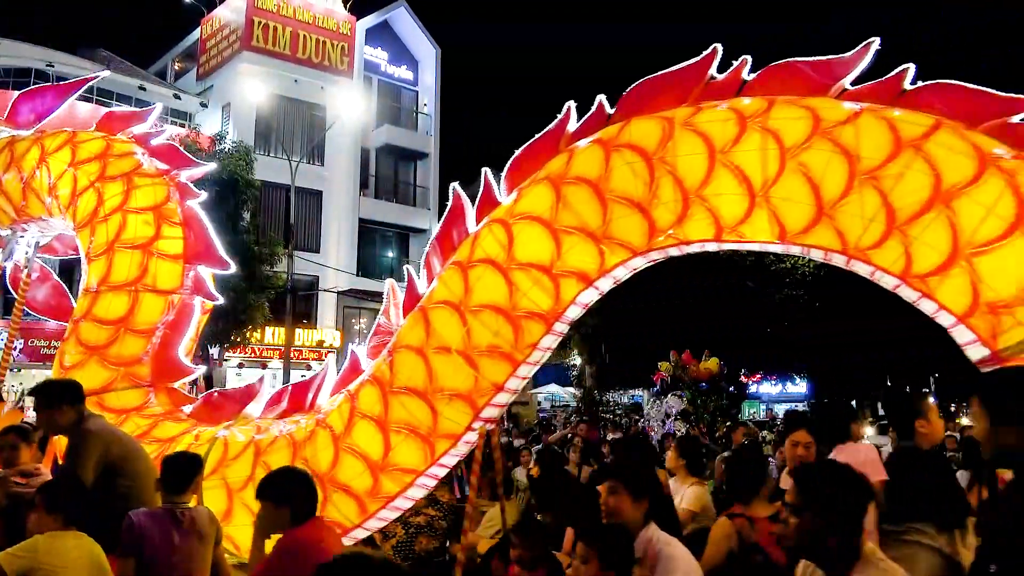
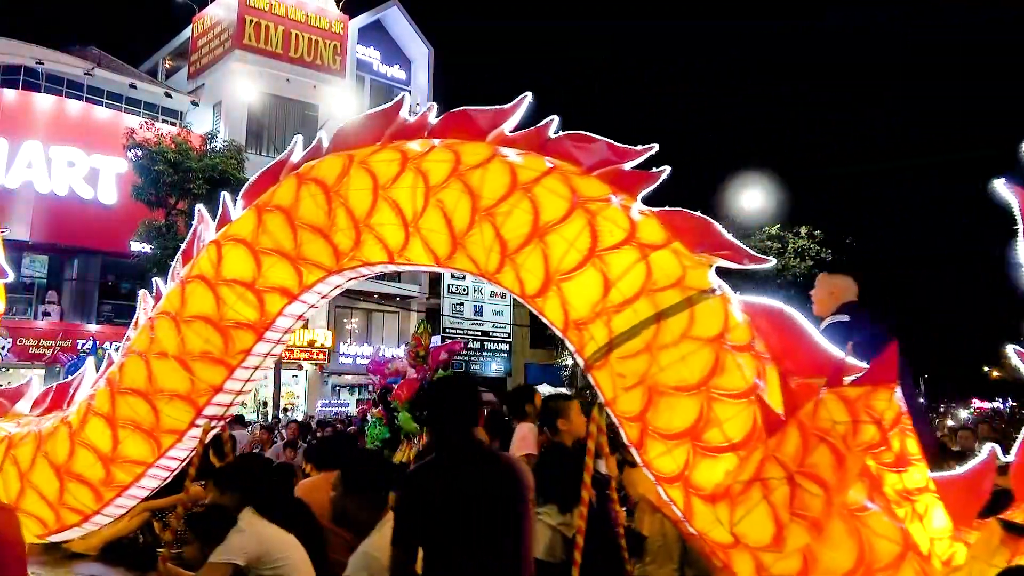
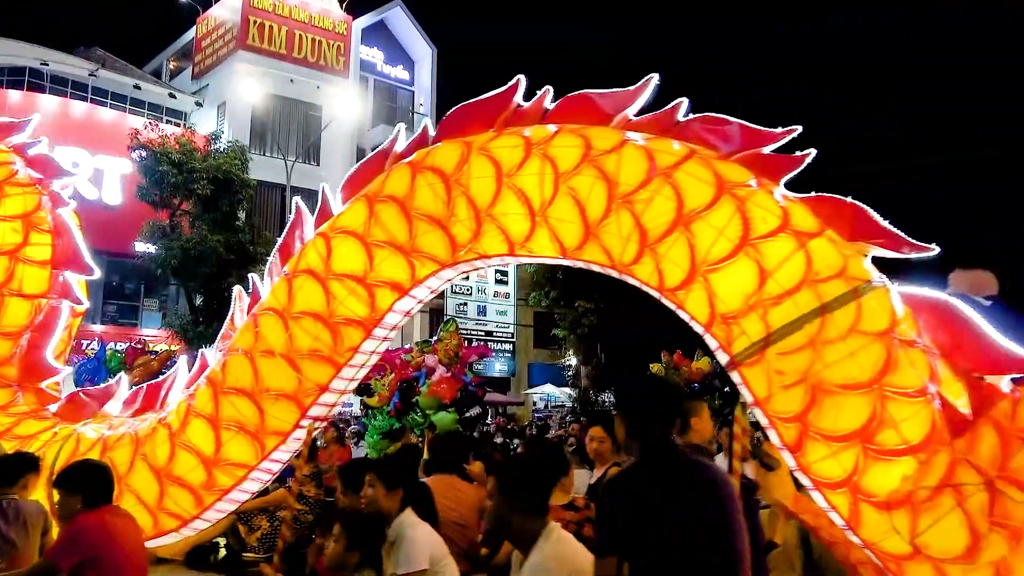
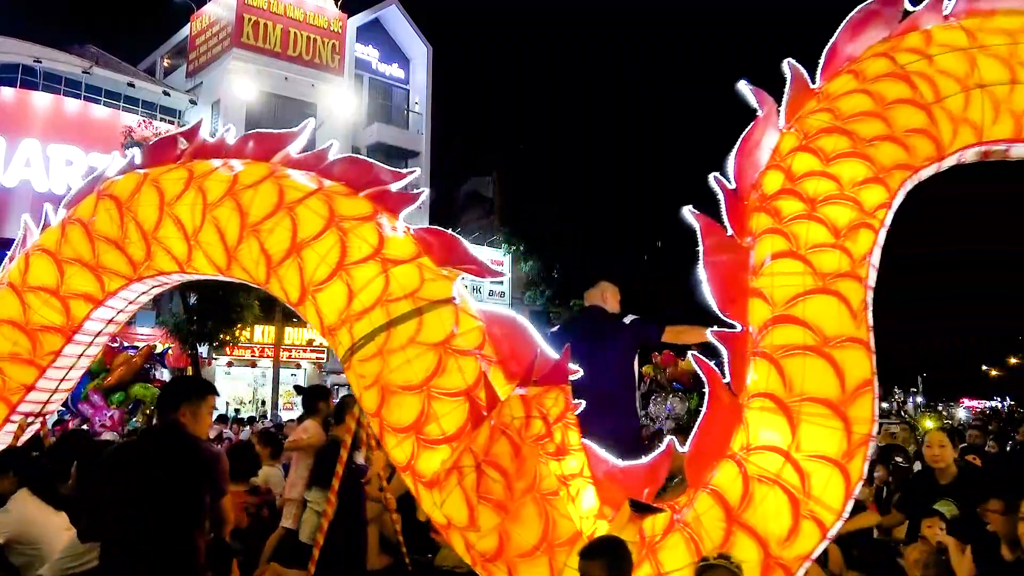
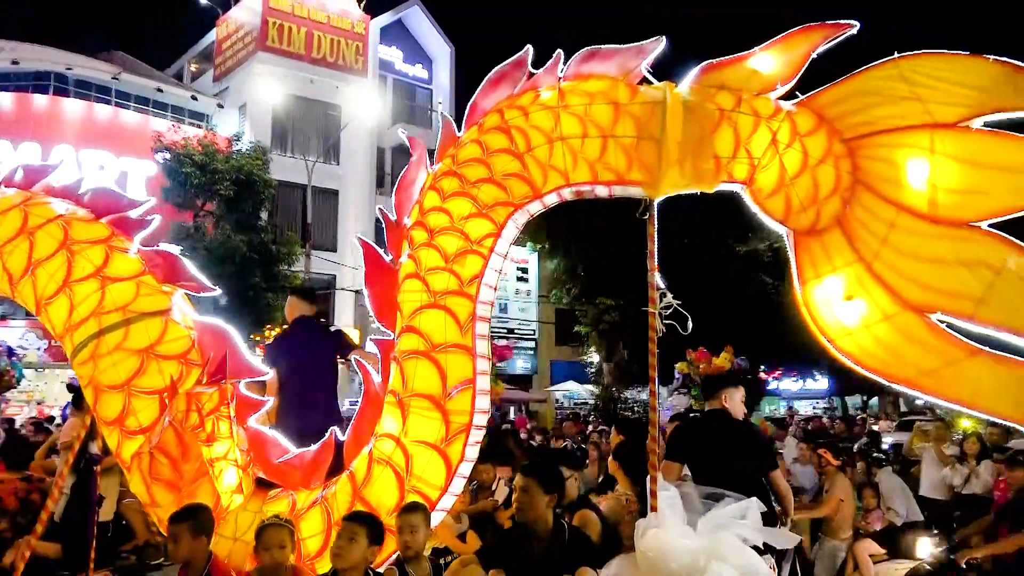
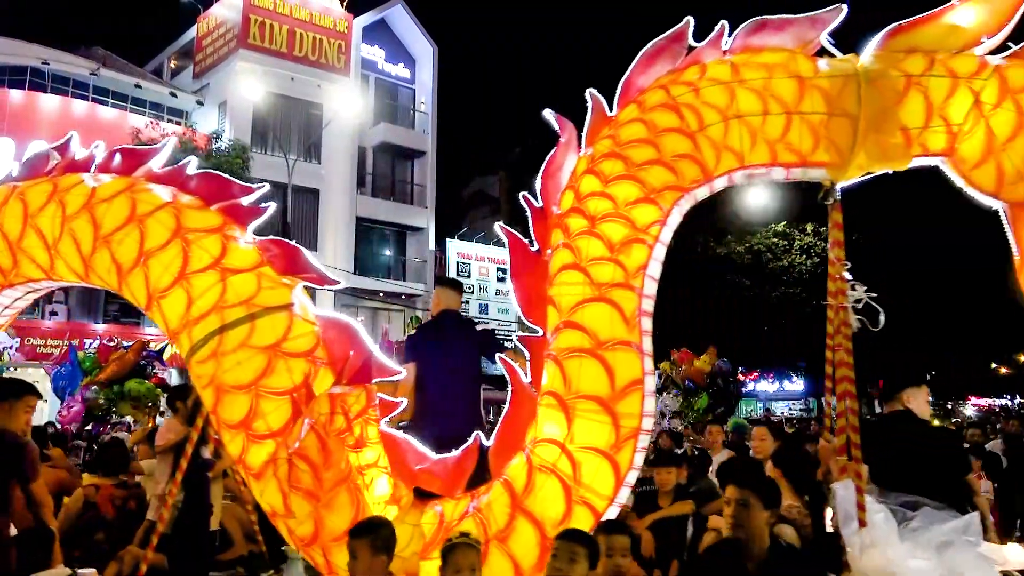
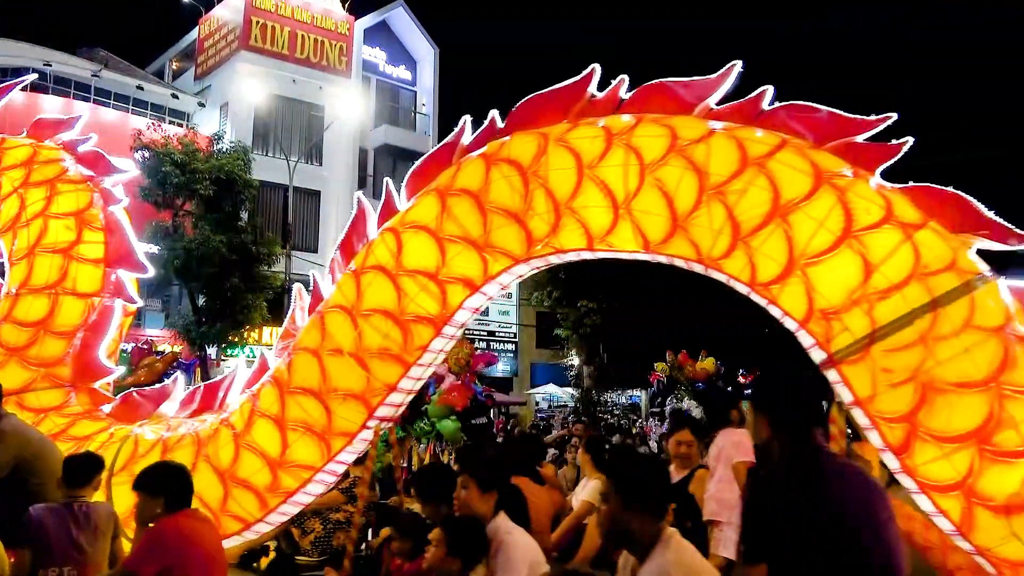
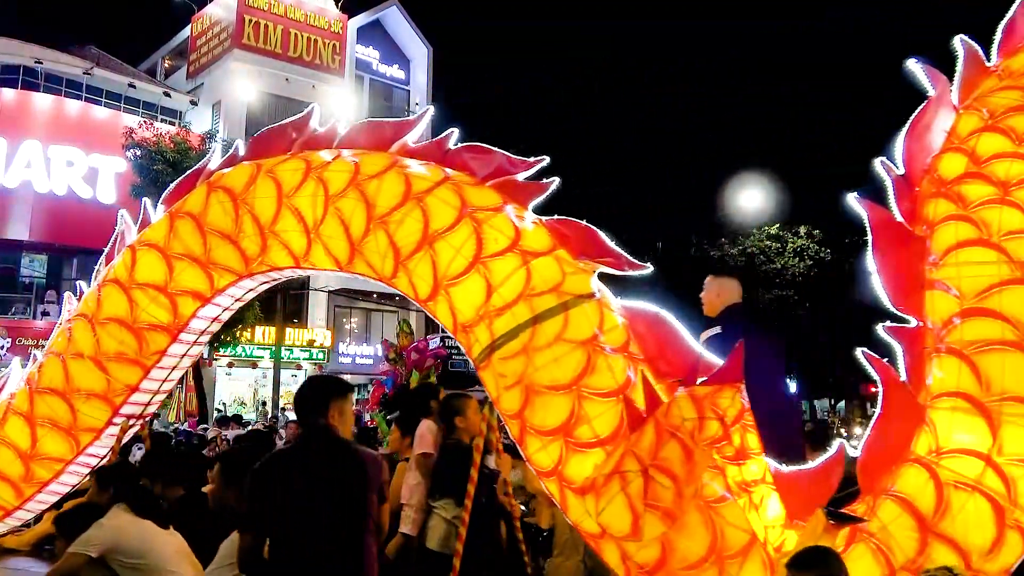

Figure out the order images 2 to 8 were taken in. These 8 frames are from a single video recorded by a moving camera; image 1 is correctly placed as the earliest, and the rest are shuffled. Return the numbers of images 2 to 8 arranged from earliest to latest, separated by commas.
7, 3, 2, 8, 4, 6, 5
